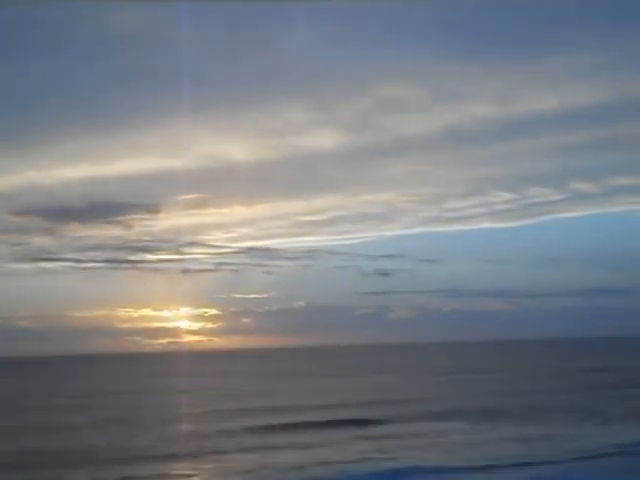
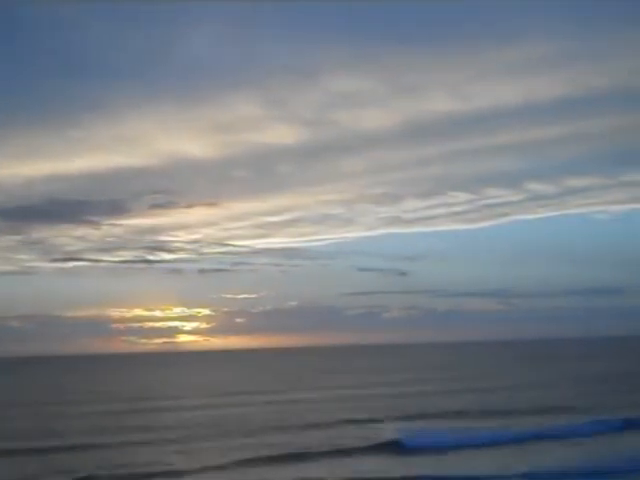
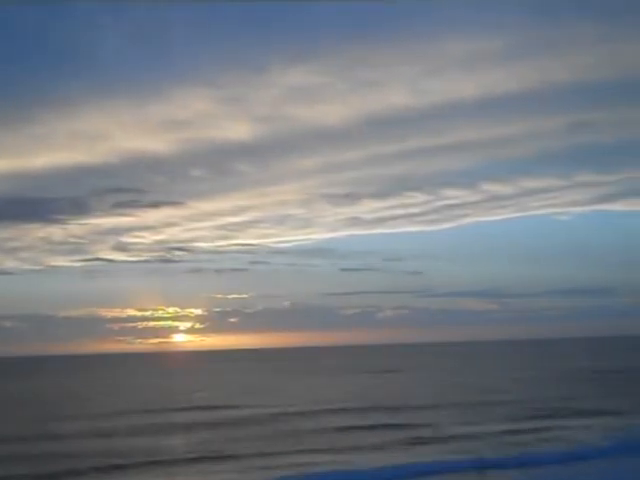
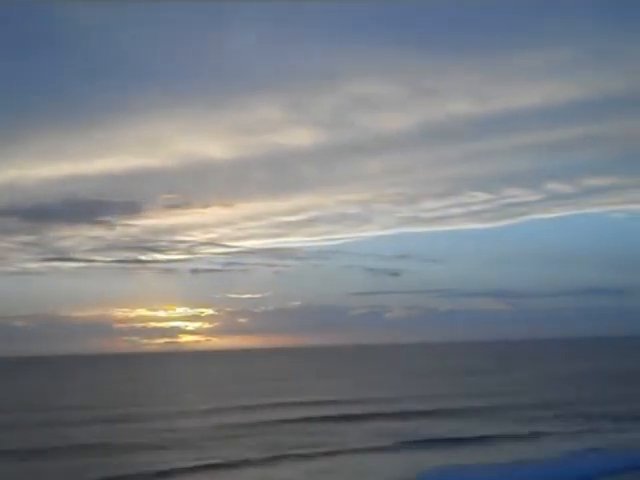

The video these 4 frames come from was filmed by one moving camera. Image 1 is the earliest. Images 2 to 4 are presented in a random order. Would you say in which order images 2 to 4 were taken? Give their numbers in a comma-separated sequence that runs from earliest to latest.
4, 2, 3
